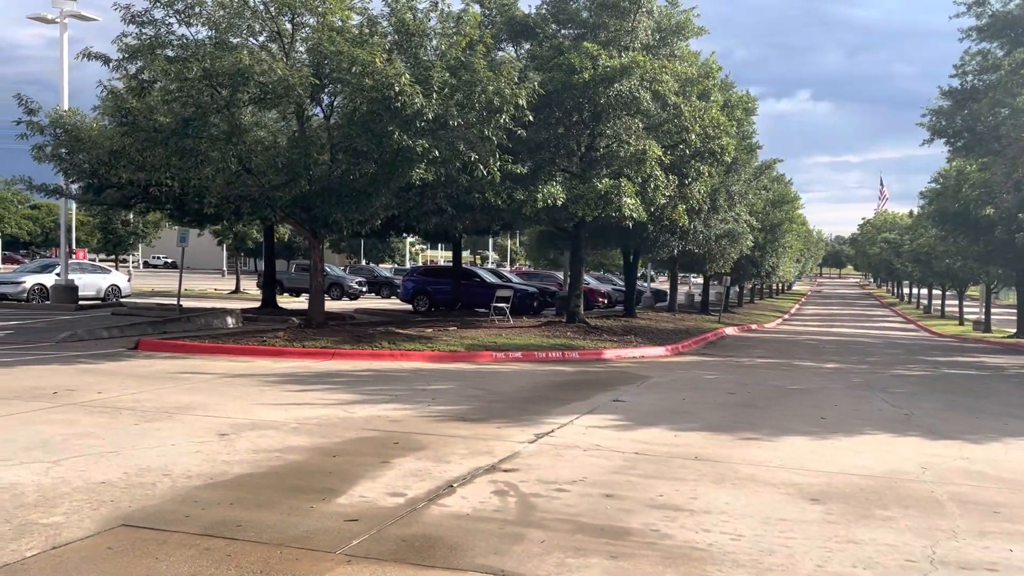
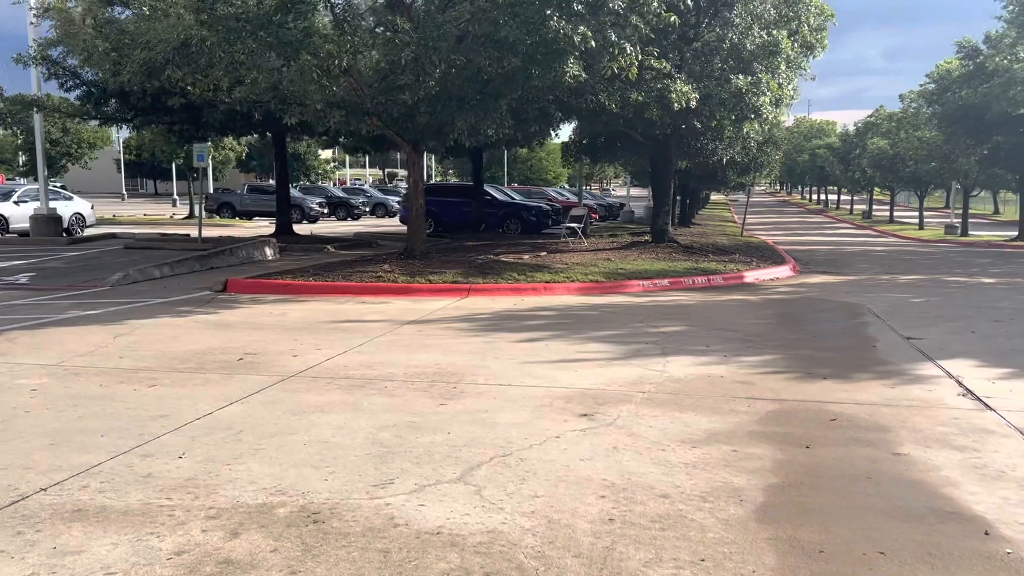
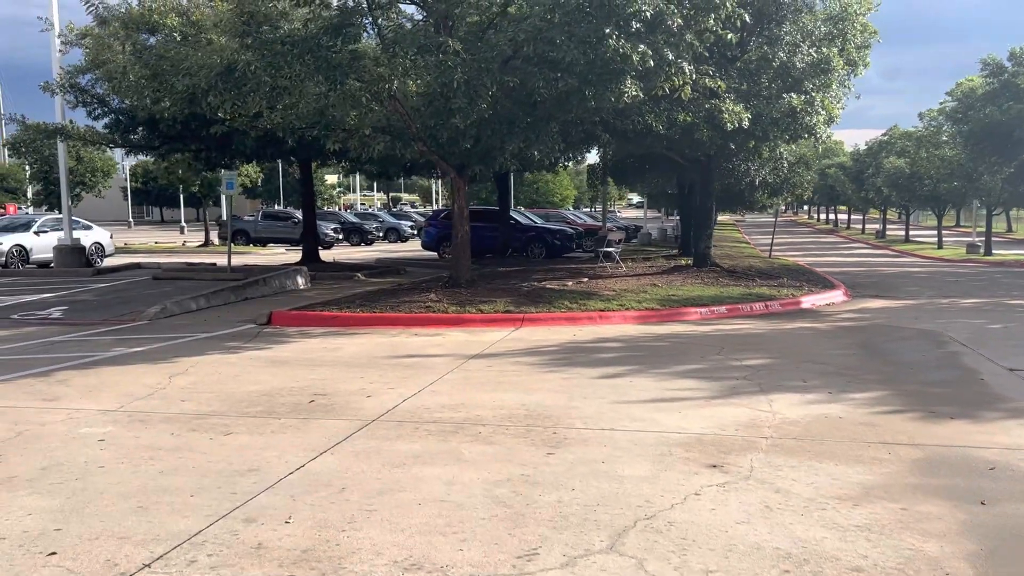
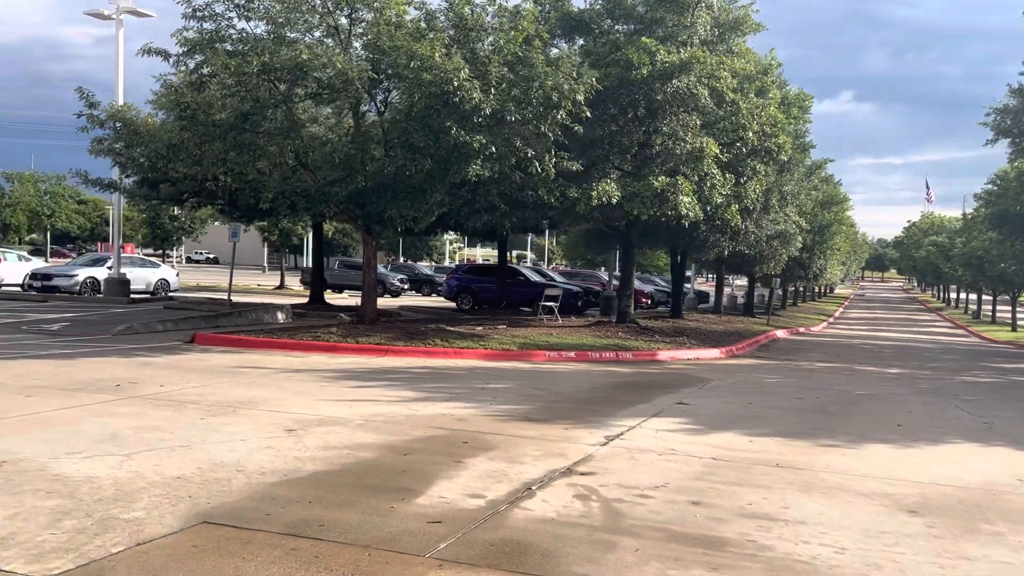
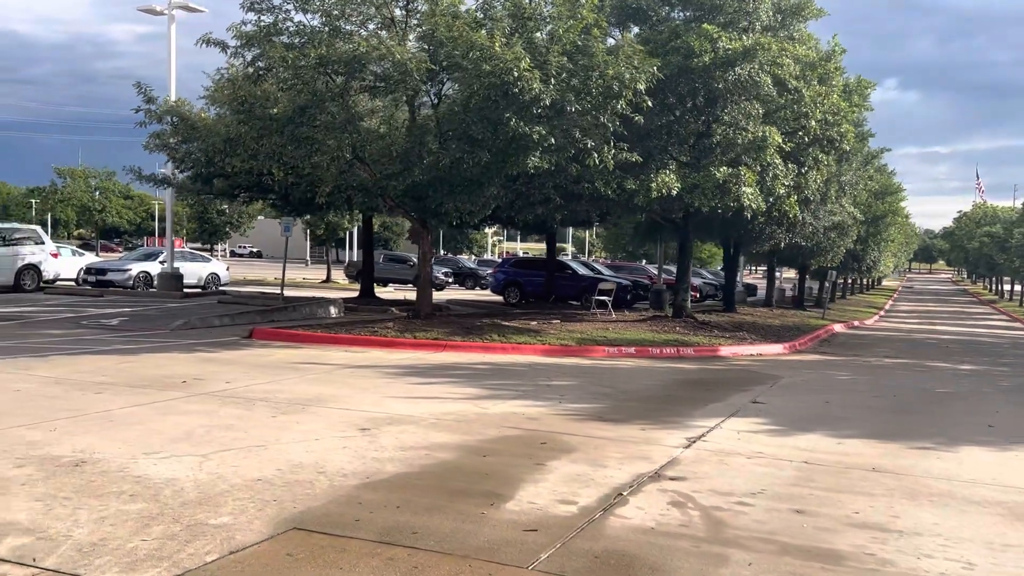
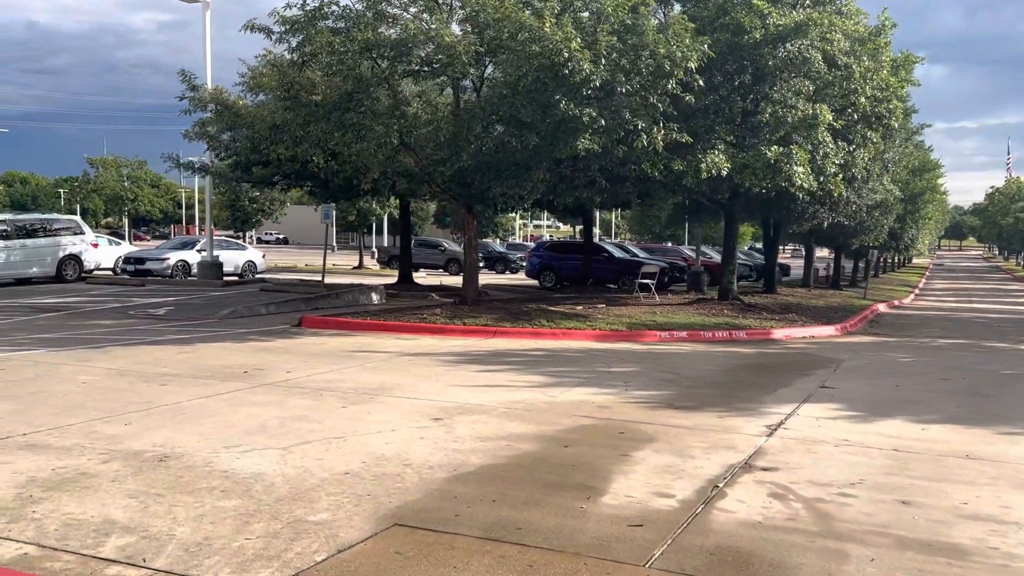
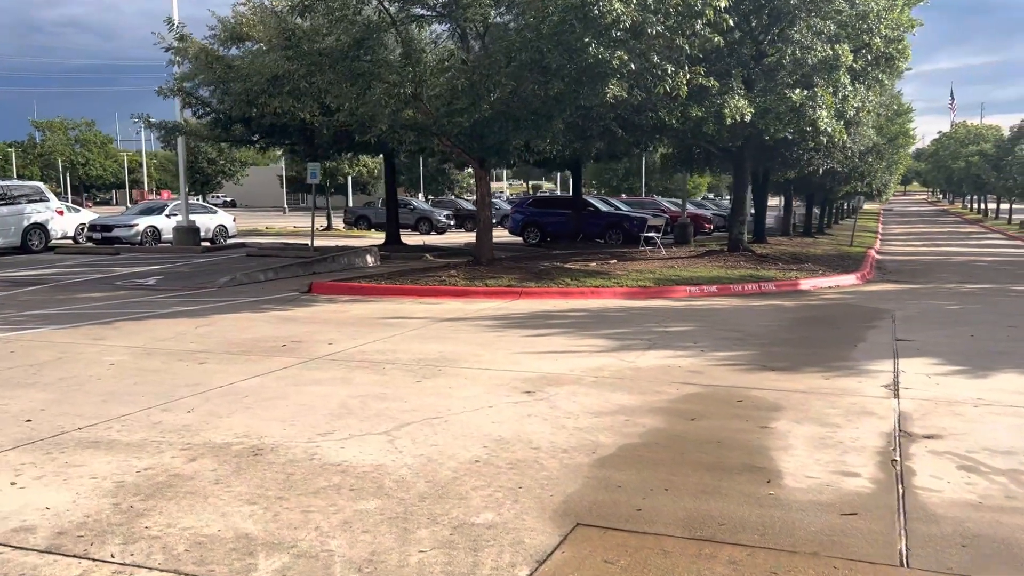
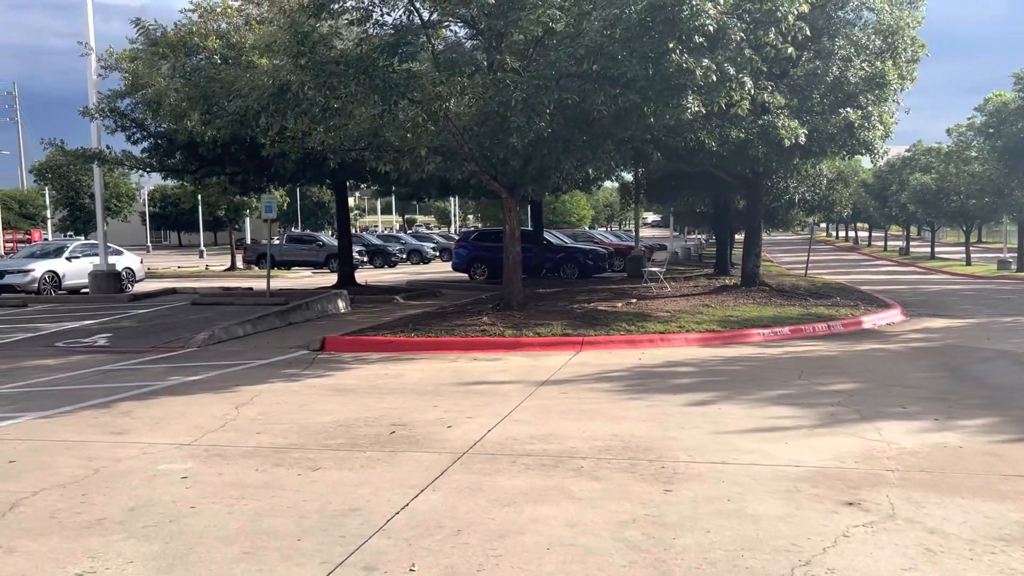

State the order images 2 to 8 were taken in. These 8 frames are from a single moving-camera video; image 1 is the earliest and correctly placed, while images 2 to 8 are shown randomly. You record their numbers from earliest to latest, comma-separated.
4, 5, 6, 7, 2, 3, 8
